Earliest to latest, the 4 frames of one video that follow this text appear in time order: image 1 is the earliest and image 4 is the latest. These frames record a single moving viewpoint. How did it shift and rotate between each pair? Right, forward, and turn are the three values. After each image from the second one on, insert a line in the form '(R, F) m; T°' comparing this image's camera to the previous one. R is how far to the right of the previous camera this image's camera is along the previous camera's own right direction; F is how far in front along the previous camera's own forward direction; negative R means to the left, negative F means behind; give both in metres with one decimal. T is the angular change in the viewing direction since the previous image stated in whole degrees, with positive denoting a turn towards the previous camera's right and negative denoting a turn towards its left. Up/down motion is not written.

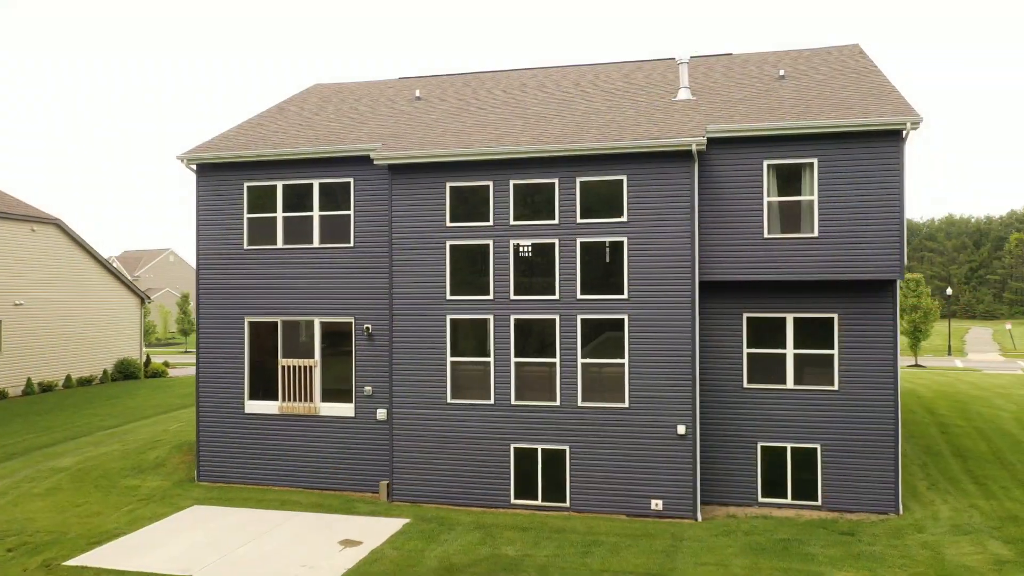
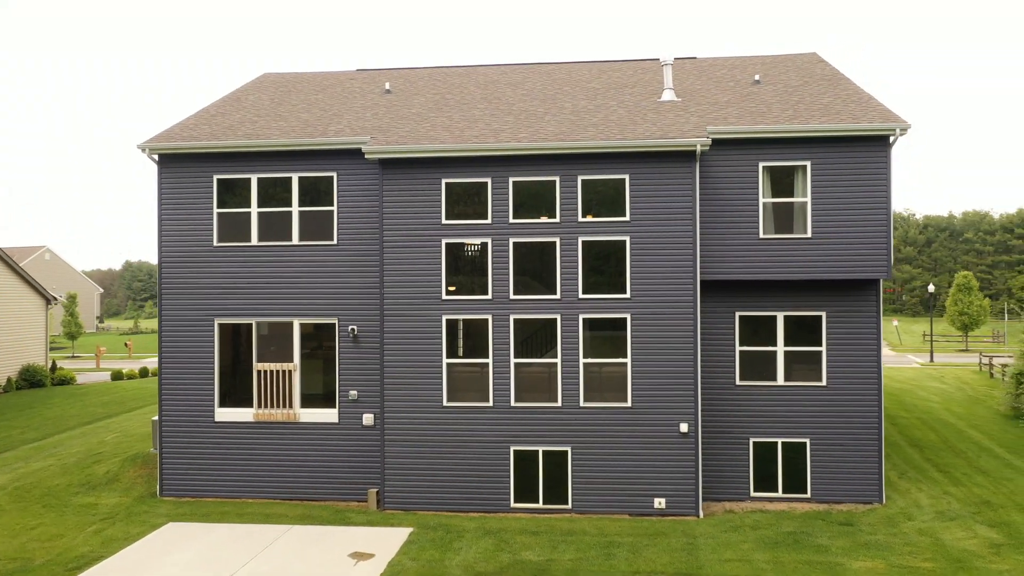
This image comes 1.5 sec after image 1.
(-1.3, +0.4) m; +6°
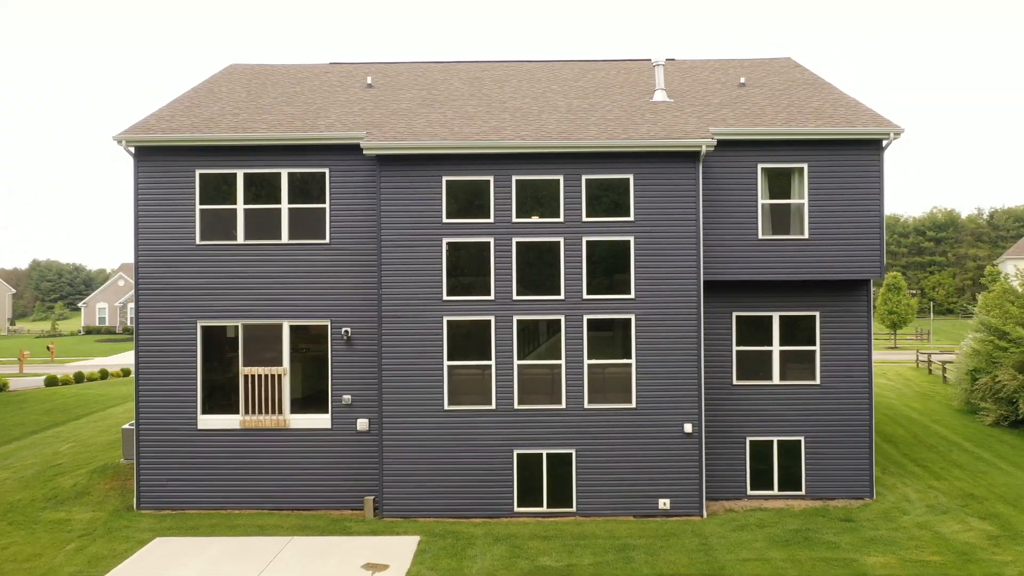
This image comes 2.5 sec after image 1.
(-0.9, +0.3) m; +4°
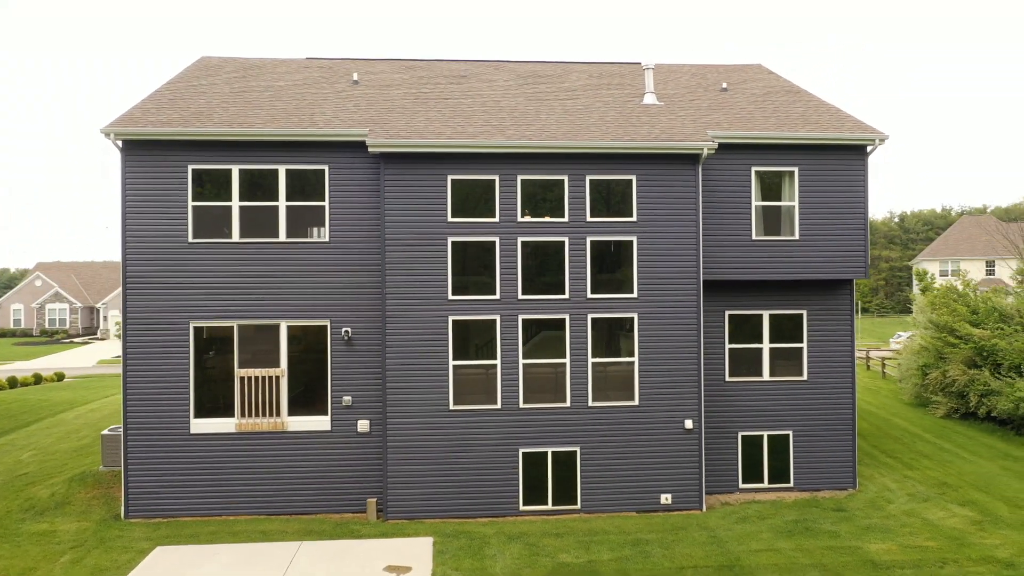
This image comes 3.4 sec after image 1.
(-0.9, 0.0) m; +4°
